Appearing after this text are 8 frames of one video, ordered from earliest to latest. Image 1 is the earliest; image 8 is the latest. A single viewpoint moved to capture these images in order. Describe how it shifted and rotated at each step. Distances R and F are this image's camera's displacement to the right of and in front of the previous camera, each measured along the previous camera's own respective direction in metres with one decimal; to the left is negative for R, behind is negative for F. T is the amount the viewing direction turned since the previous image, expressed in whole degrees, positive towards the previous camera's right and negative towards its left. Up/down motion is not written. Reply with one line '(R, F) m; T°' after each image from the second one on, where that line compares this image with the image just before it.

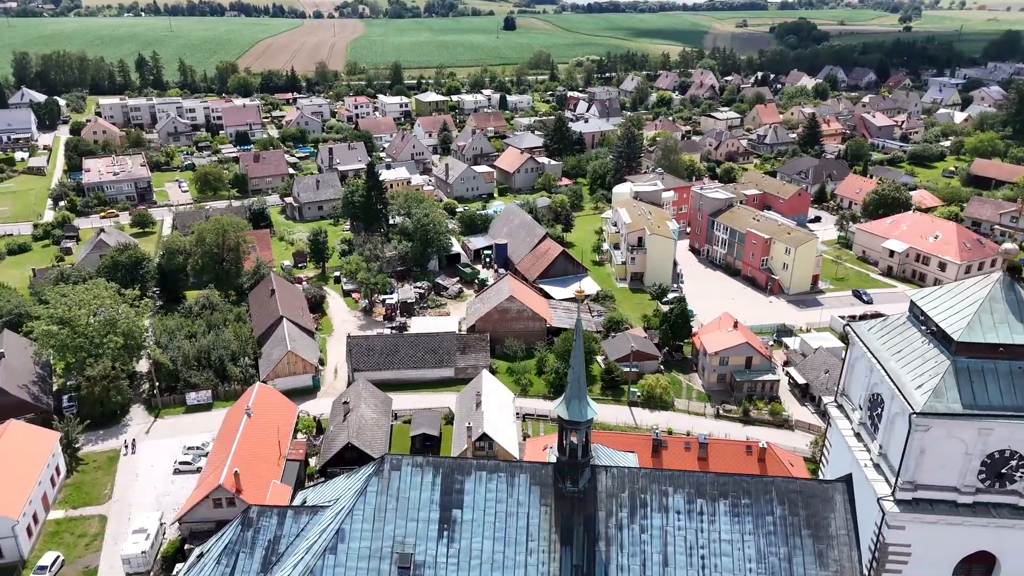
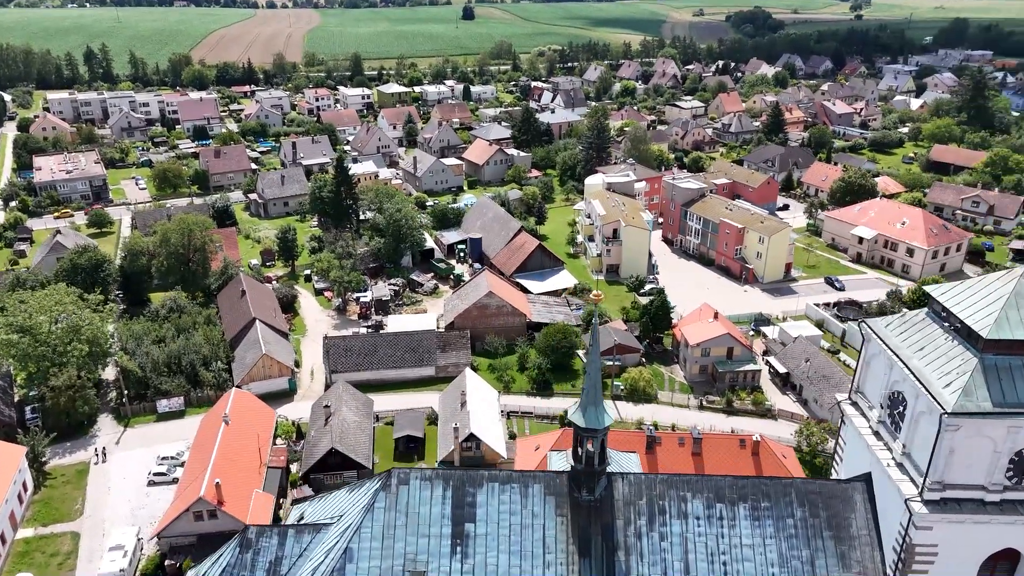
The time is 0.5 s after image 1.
(-0.9, +0.6) m; +3°
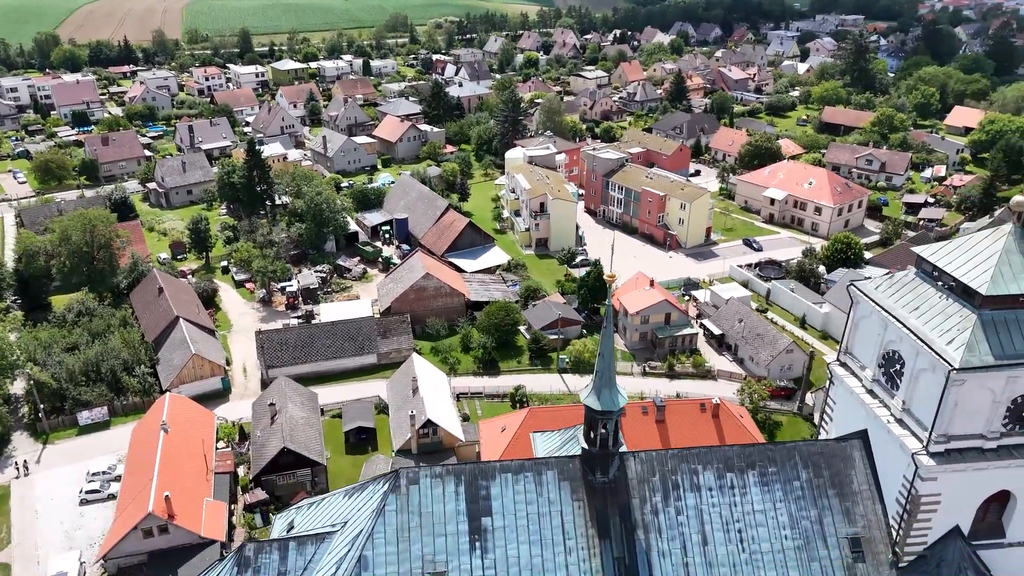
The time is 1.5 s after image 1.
(-1.9, +0.6) m; +7°
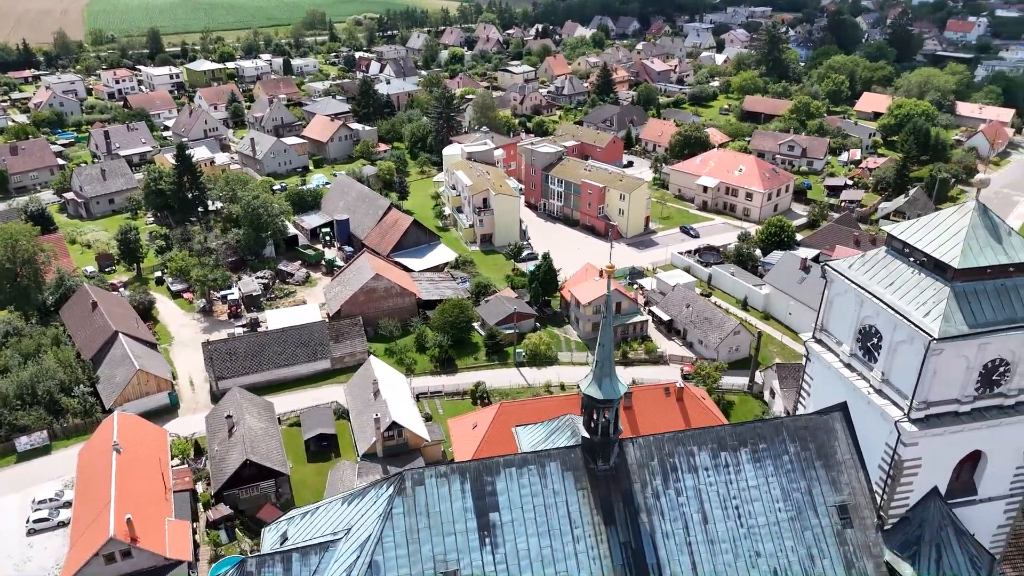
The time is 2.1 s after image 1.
(-1.3, 0.0) m; +6°
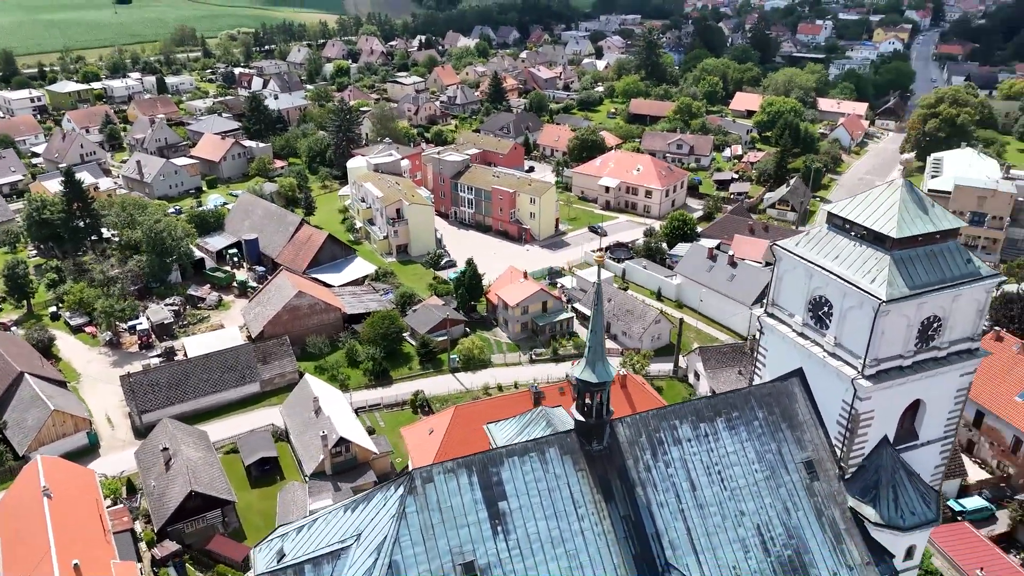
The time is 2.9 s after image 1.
(-2.0, -0.5) m; +8°
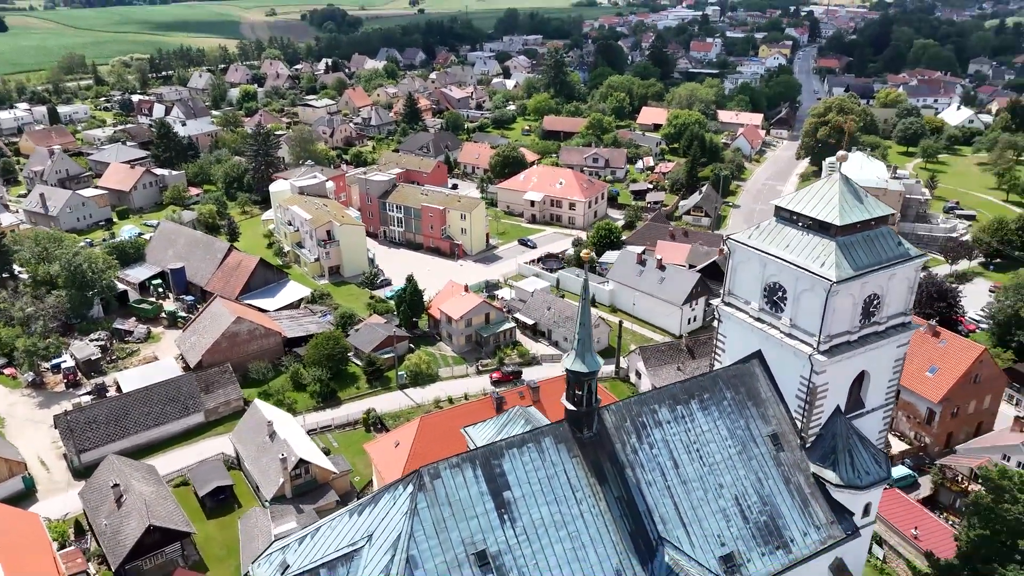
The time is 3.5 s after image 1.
(-1.7, -0.8) m; +7°
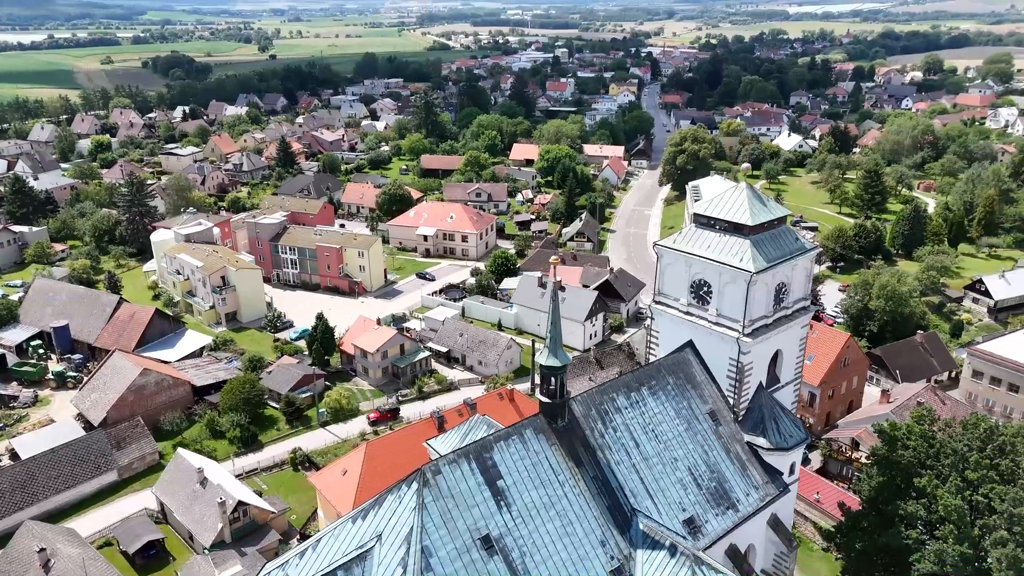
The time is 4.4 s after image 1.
(-2.5, -1.5) m; +10°
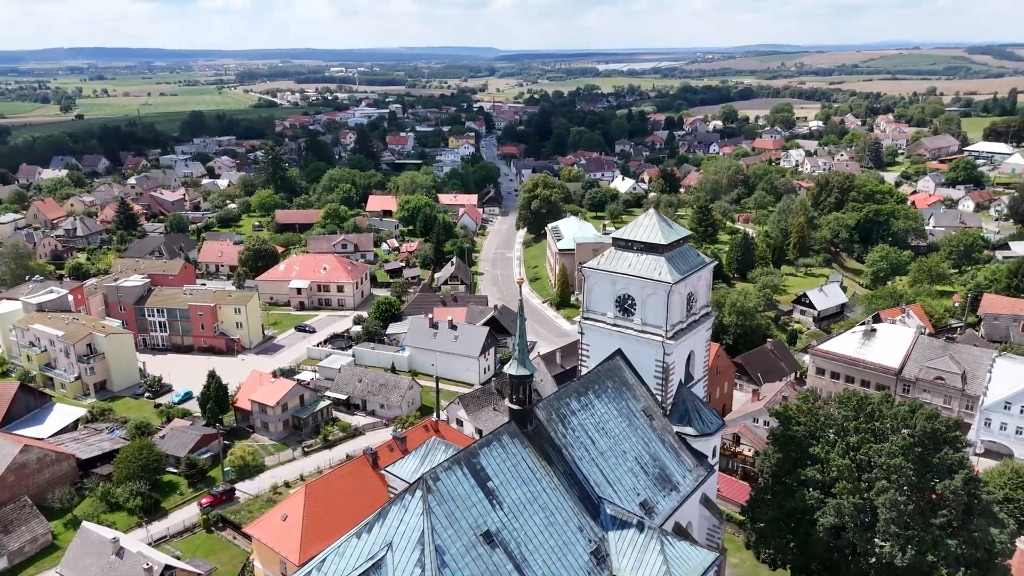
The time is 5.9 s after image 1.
(-3.4, -1.7) m; +12°
